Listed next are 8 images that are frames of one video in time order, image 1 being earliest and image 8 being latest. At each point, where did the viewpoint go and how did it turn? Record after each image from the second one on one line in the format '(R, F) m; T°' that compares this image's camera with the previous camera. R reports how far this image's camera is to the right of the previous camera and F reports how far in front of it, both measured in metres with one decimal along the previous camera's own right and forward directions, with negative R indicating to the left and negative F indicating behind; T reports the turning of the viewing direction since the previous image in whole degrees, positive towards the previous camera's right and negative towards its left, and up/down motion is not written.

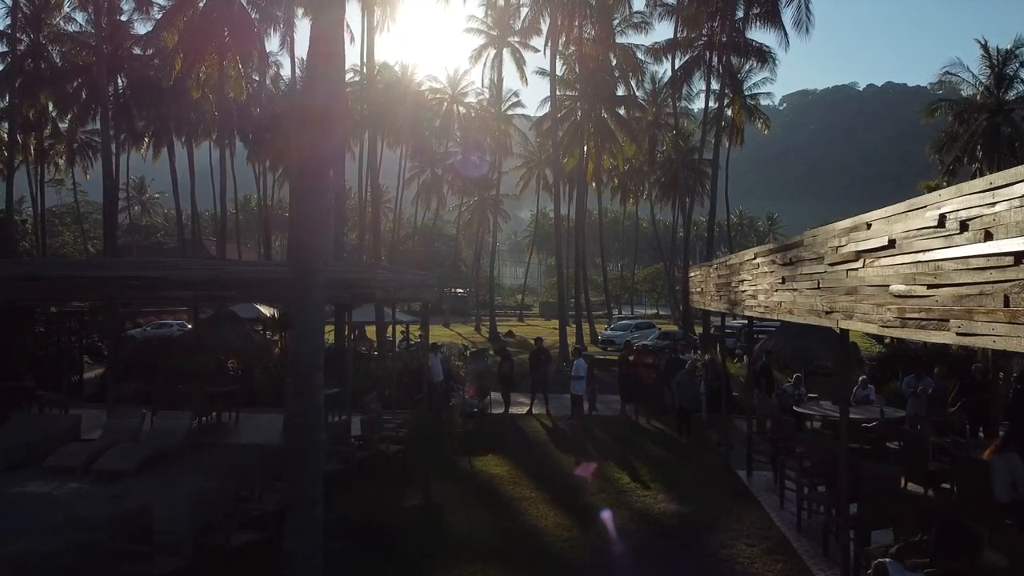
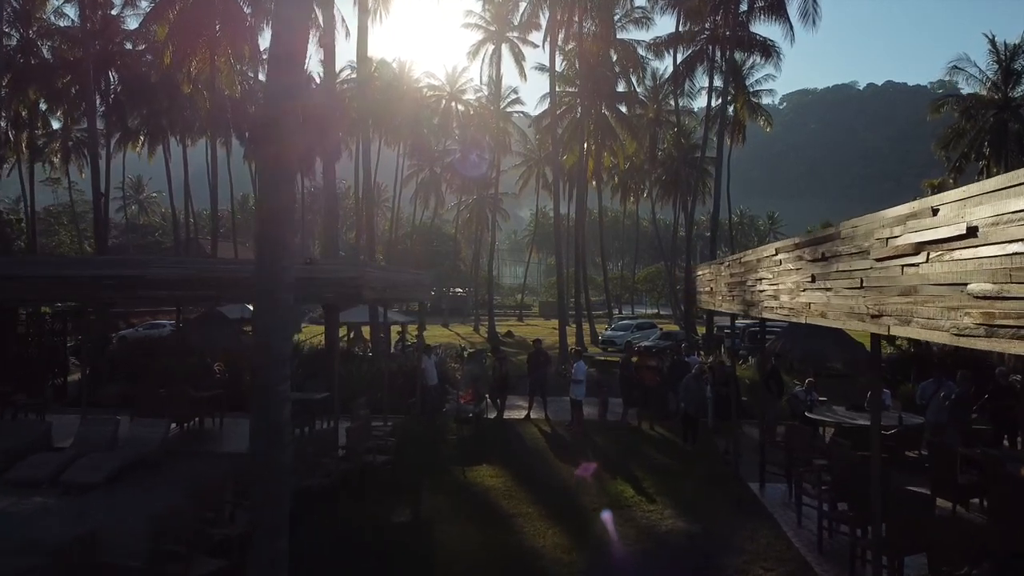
(+0.1, +0.7) m; 0°
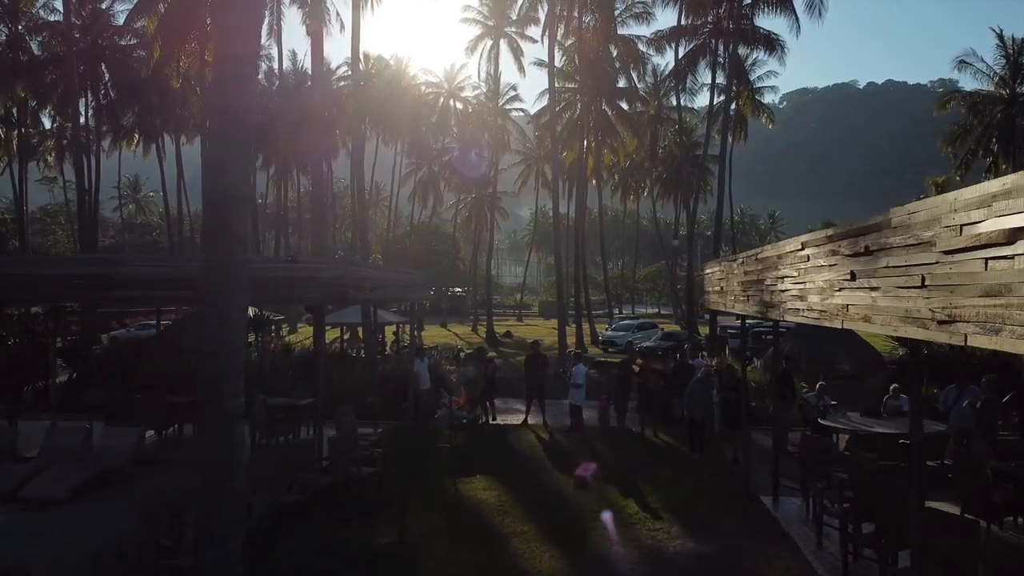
(+0.1, +0.7) m; 0°
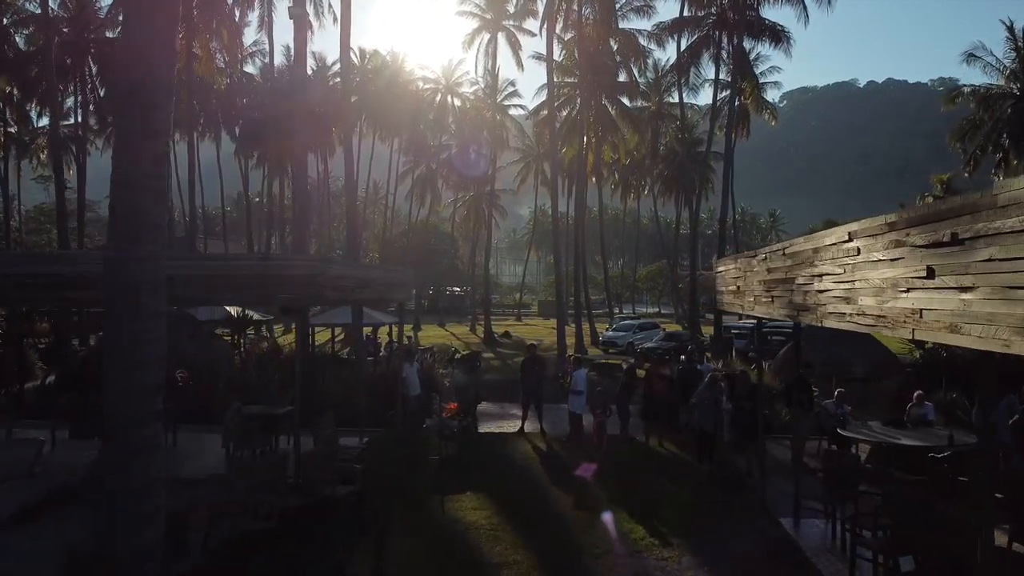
(+0.1, +0.9) m; 0°
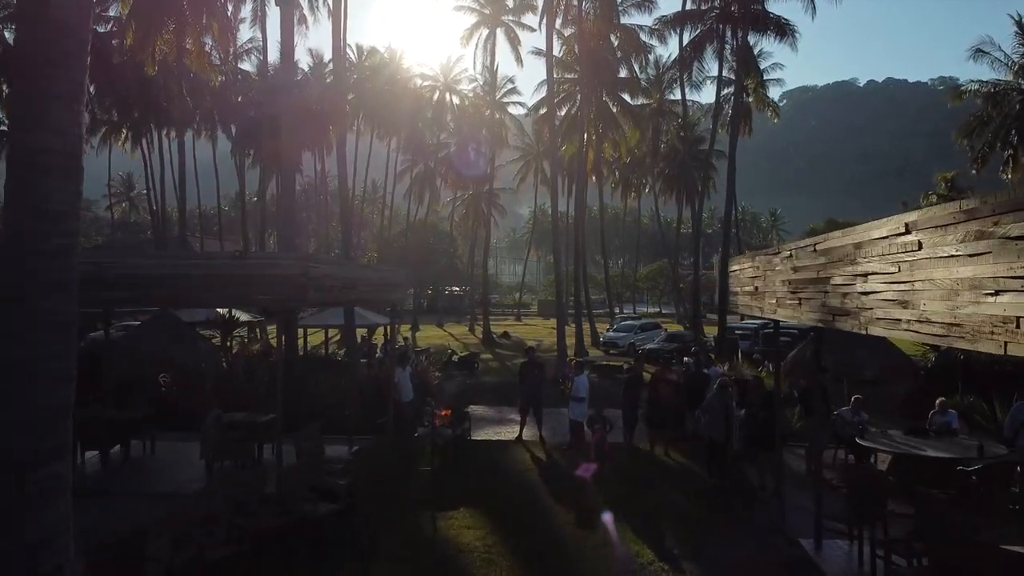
(0.0, +0.7) m; 0°
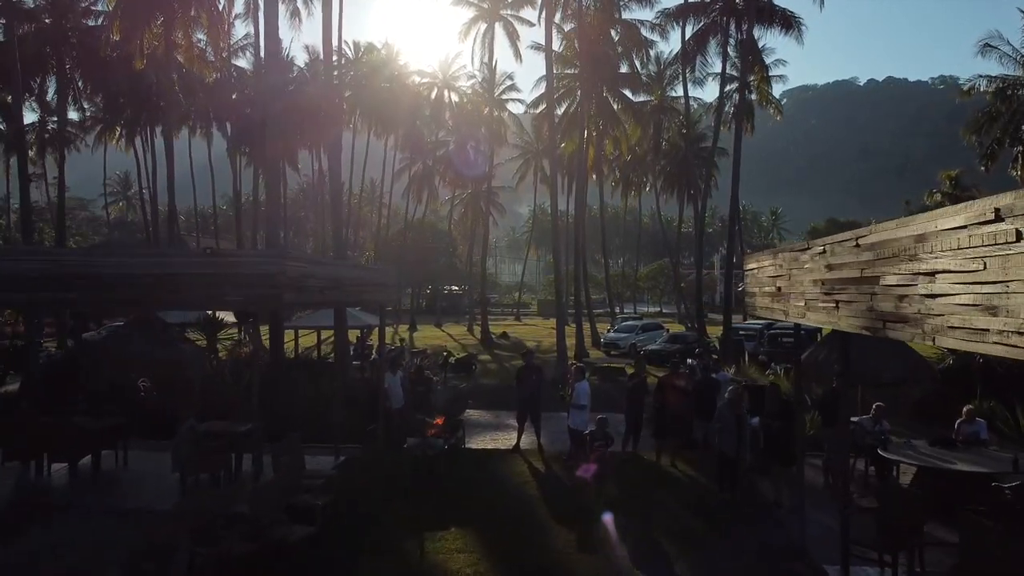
(0.0, +0.7) m; 0°
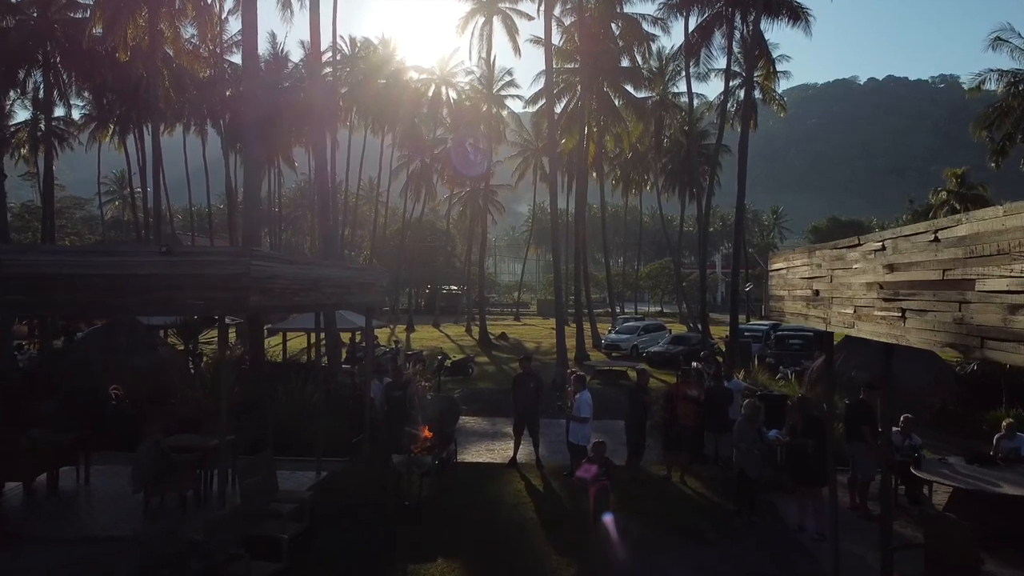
(+0.1, +0.9) m; 0°
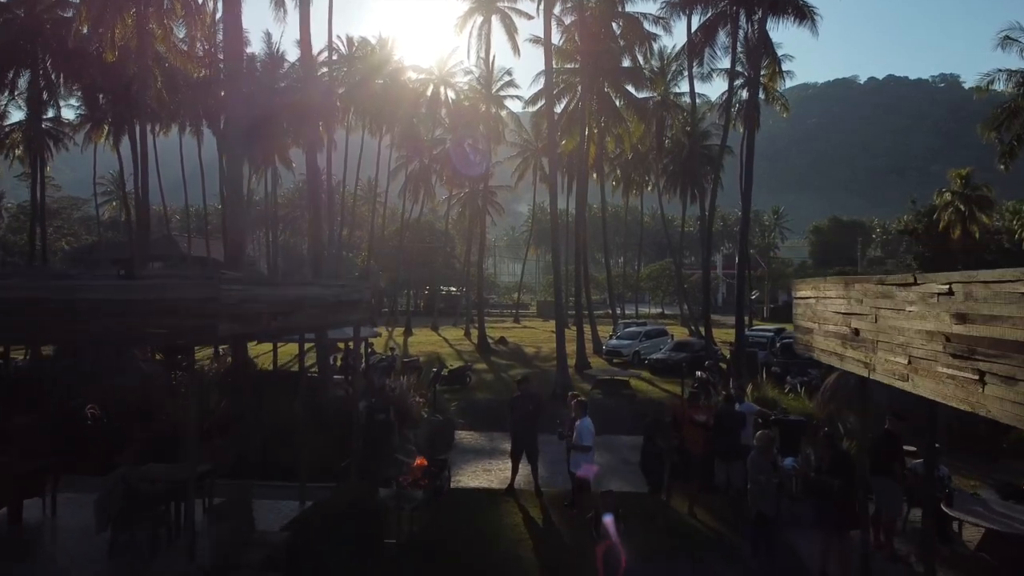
(0.0, +0.7) m; 0°
